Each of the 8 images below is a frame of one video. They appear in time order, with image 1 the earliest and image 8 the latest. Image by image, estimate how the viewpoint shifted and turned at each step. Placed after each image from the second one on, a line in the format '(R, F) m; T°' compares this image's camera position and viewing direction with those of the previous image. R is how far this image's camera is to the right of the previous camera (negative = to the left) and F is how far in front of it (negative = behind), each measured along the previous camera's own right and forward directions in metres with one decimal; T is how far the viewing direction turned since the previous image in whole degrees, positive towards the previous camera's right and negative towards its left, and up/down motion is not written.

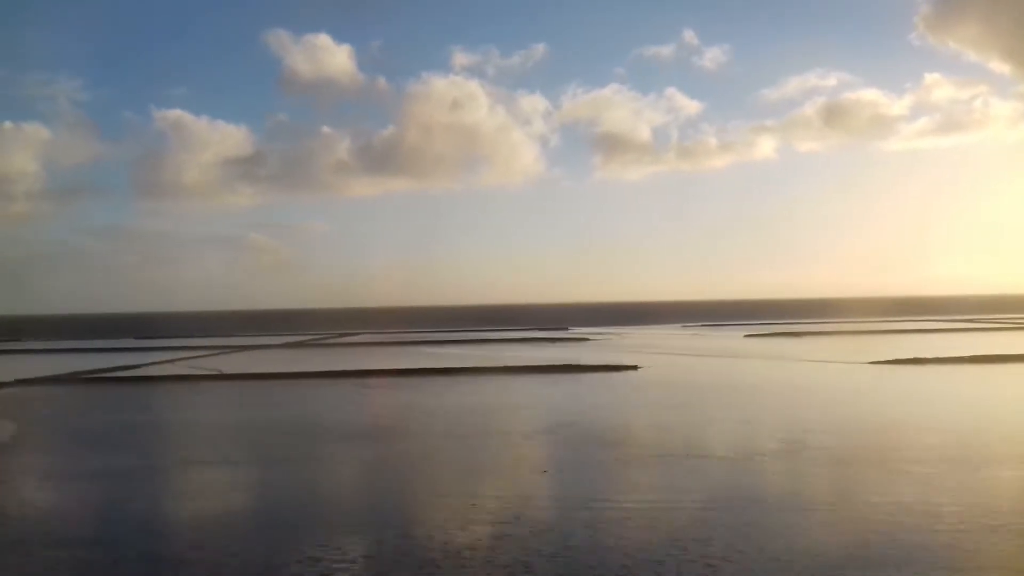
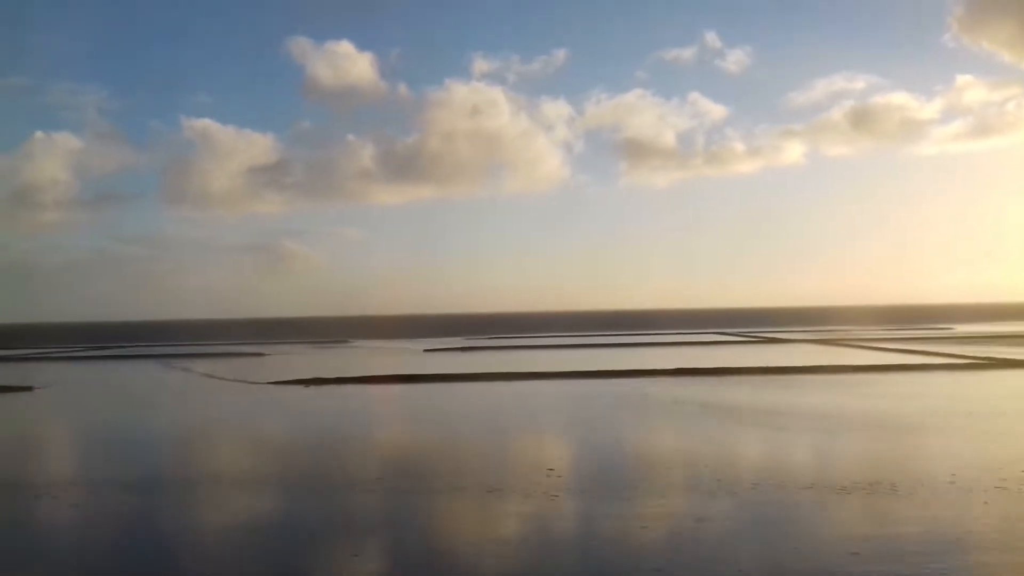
(-0.4, +0.1) m; -2°
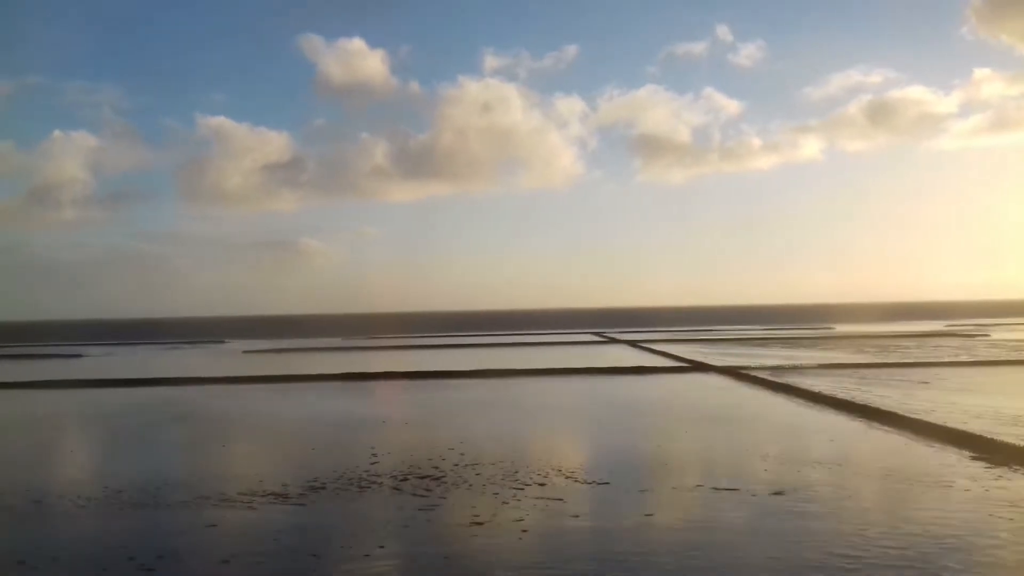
(-0.5, +0.5) m; -1°
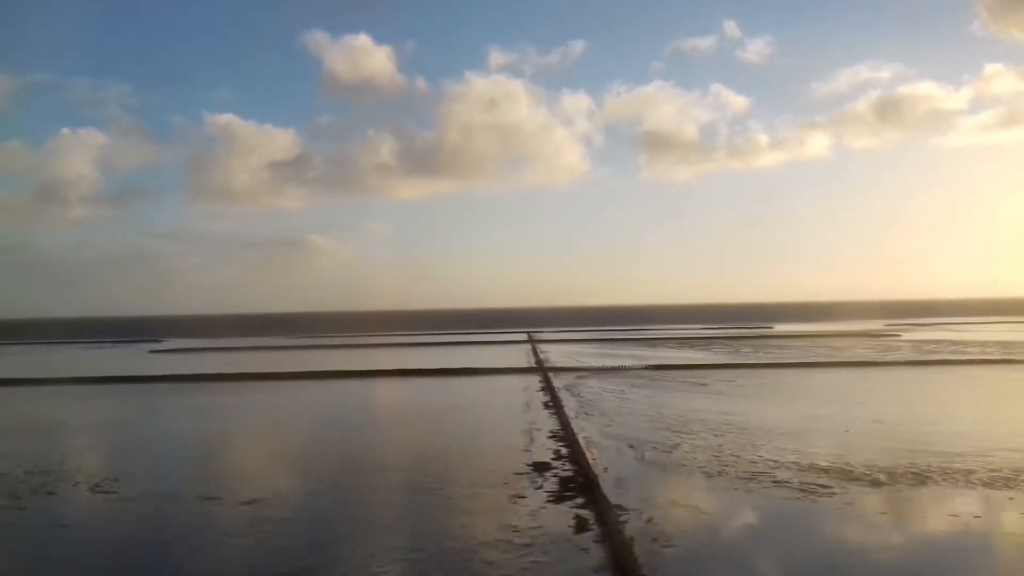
(+1.1, -2.3) m; 0°
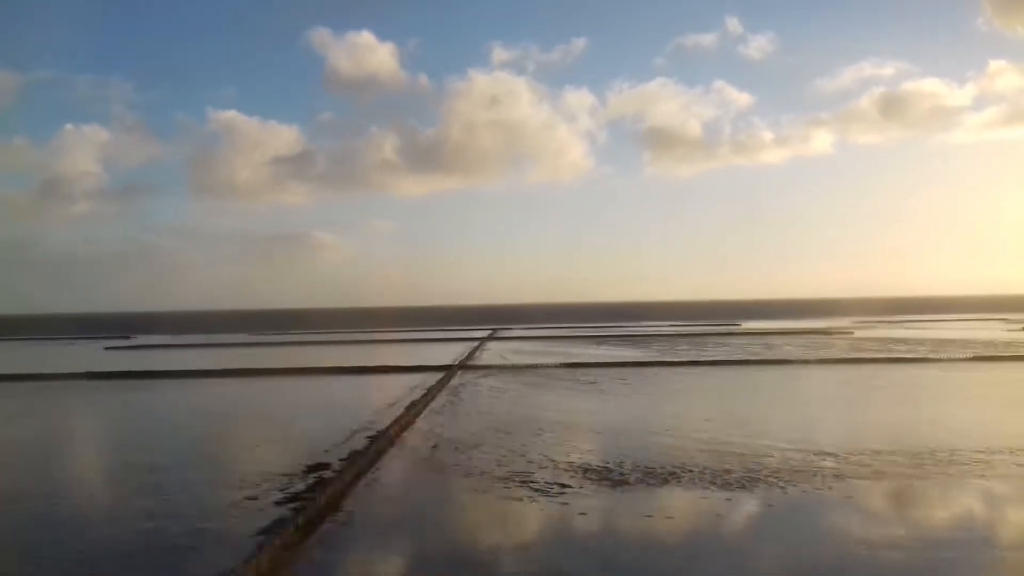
(-2.0, 0.0) m; 0°
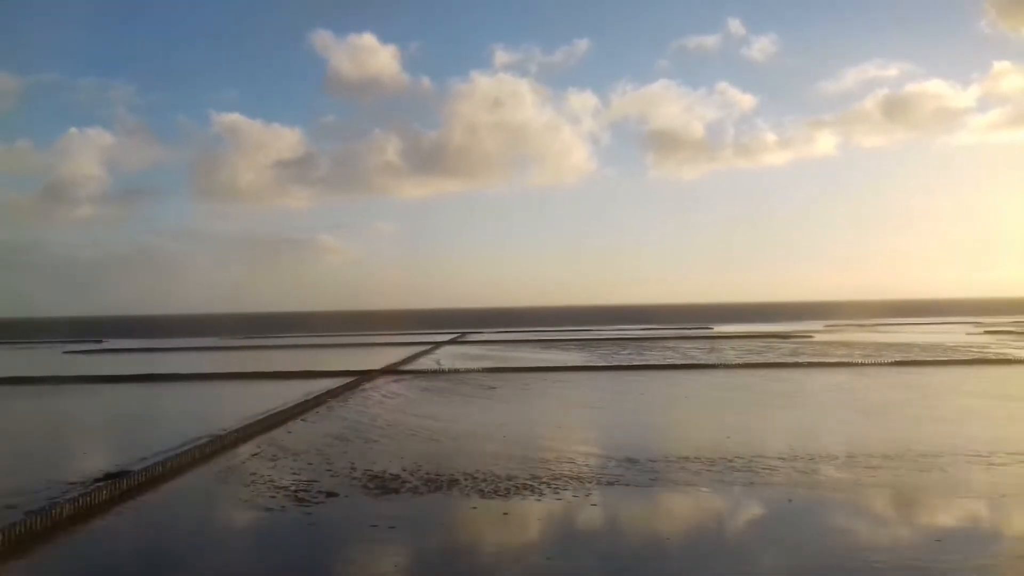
(+1.2, -0.1) m; 0°
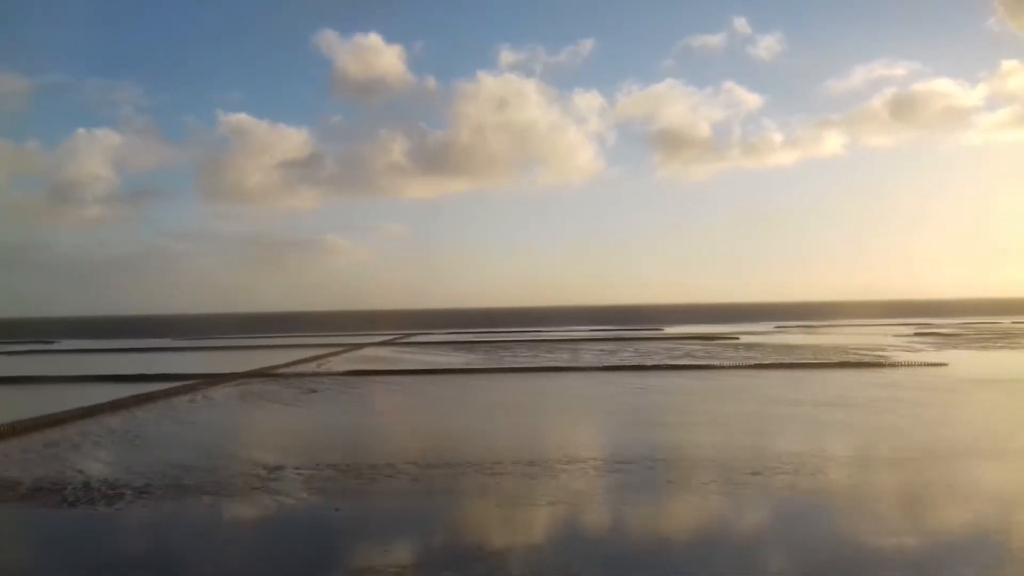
(-1.6, +0.3) m; -1°
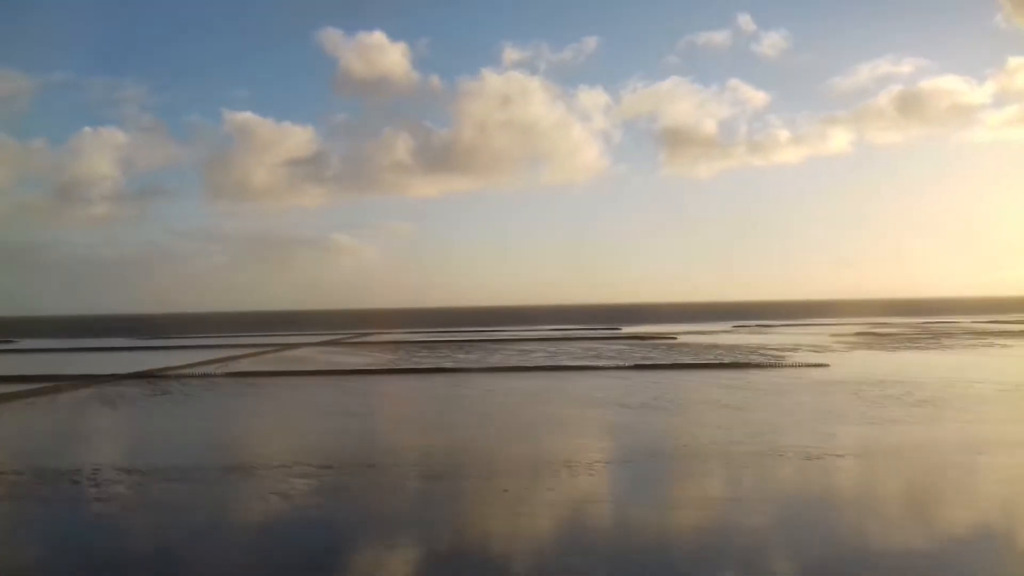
(-1.3, +0.3) m; 0°
